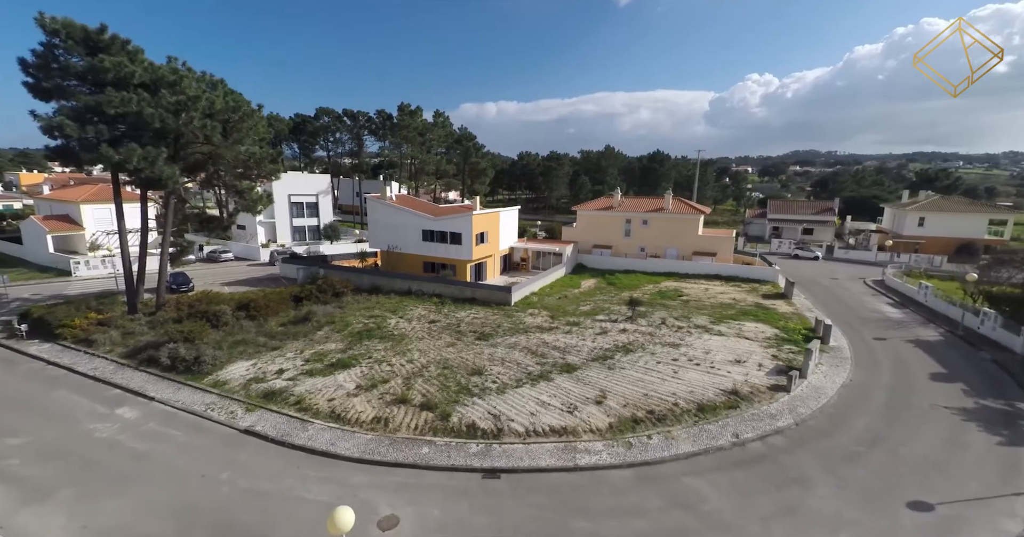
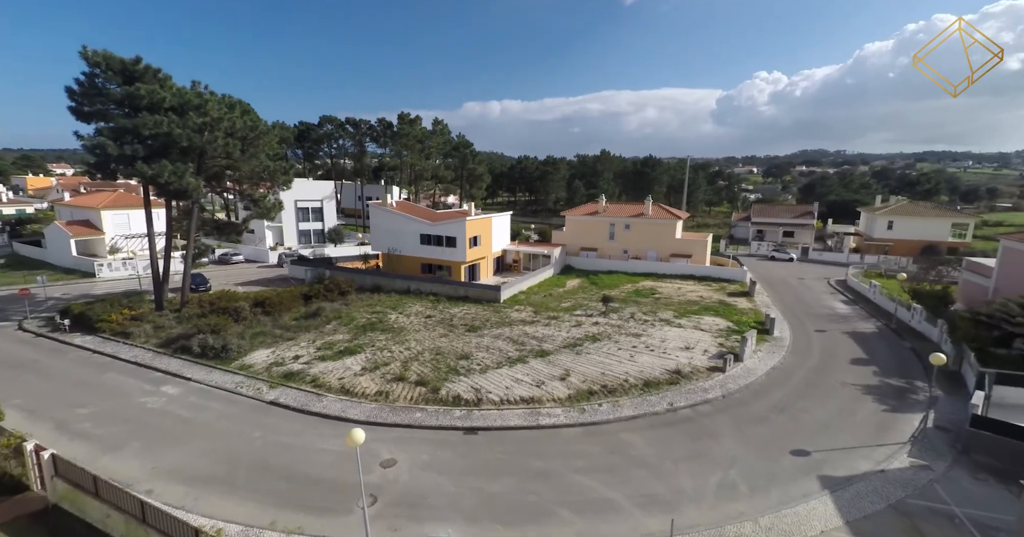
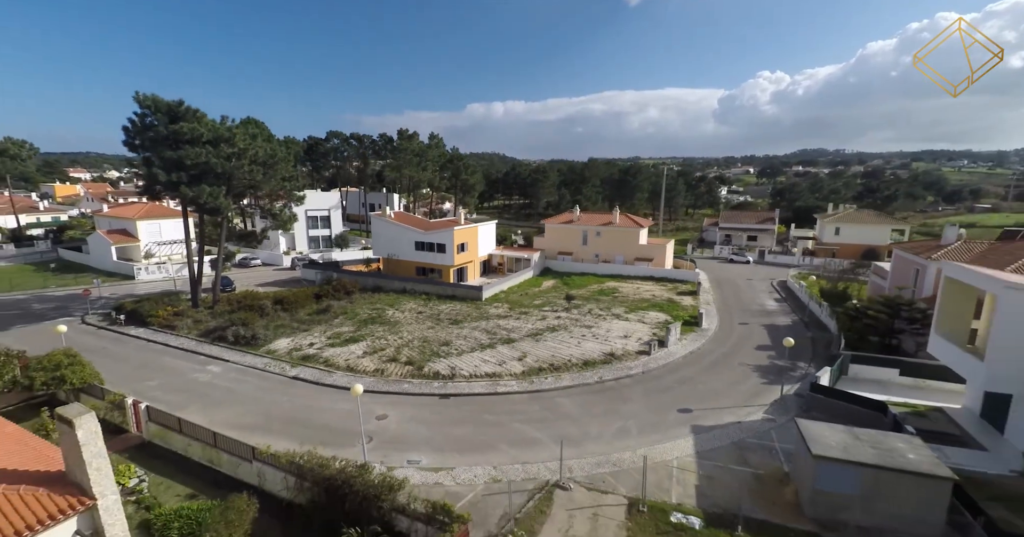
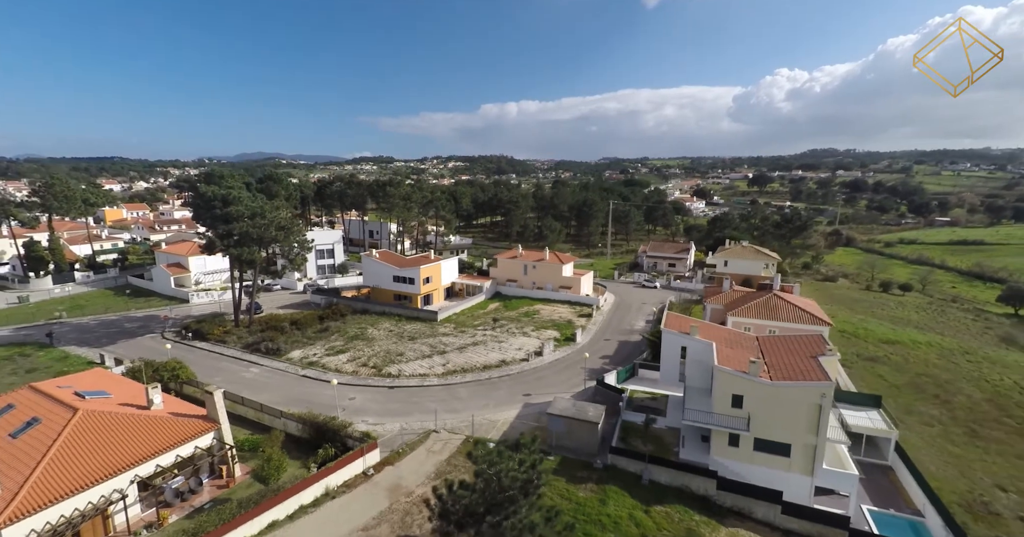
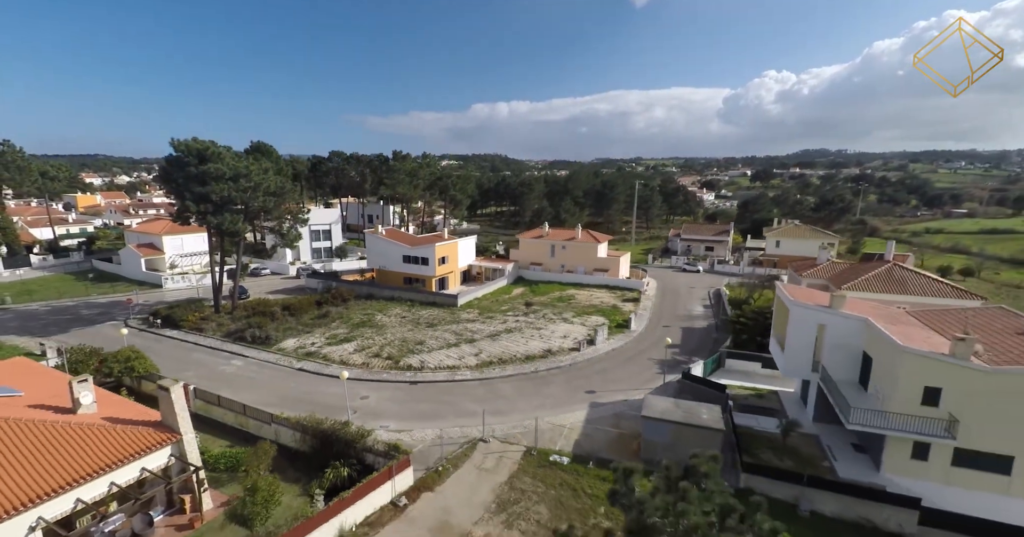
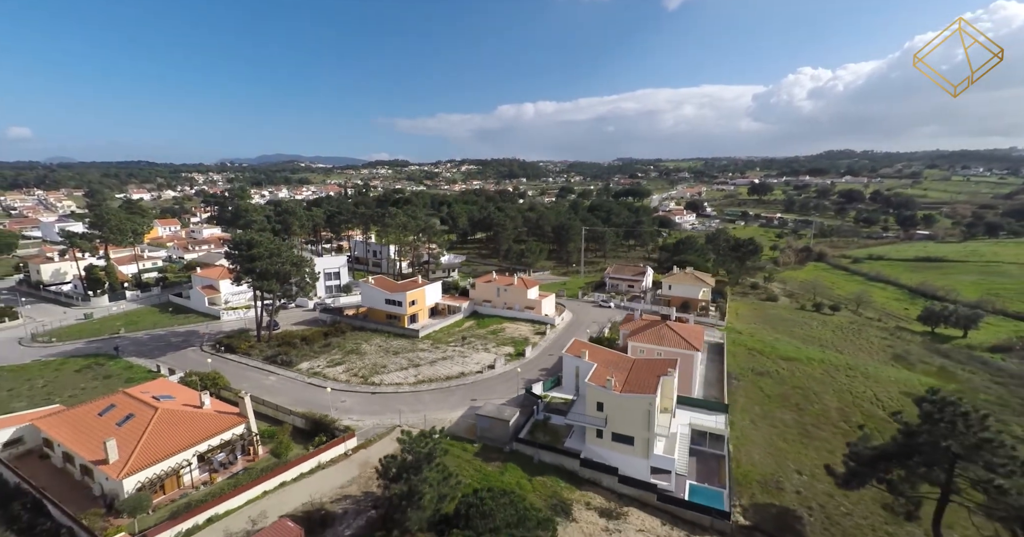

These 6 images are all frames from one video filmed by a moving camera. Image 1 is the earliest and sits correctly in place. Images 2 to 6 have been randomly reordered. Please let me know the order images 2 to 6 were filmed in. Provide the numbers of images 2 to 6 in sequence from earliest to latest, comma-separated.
2, 3, 5, 4, 6
